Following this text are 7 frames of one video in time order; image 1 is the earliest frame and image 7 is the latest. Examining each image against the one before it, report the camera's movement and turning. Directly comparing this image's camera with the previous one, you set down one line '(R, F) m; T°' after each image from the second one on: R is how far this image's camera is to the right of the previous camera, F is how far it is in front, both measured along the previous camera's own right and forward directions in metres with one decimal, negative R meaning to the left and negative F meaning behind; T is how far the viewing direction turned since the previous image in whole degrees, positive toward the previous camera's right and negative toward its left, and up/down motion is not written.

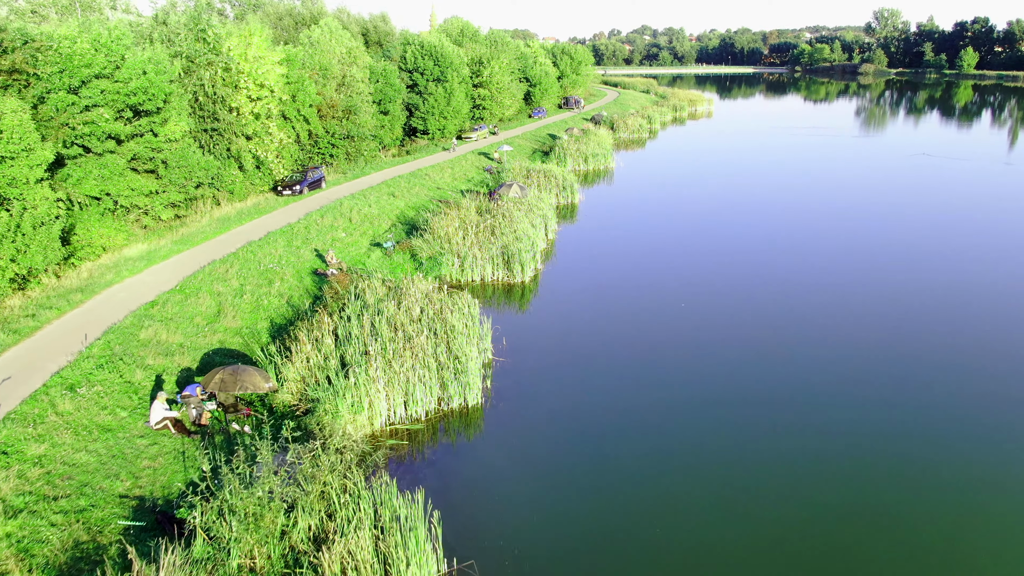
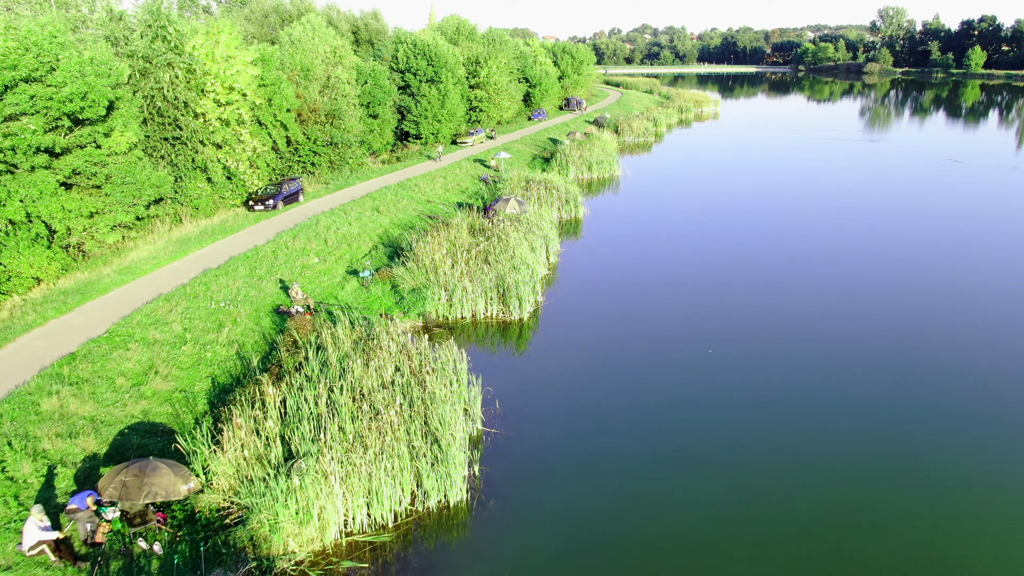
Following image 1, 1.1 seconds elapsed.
(+0.1, +3.2) m; 0°
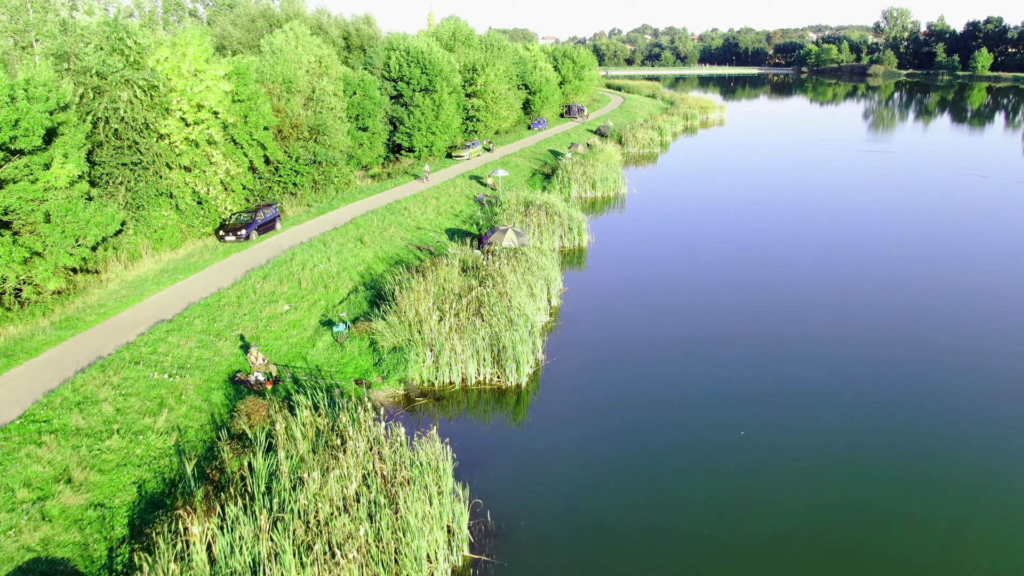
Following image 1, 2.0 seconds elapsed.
(+0.1, +2.7) m; 0°
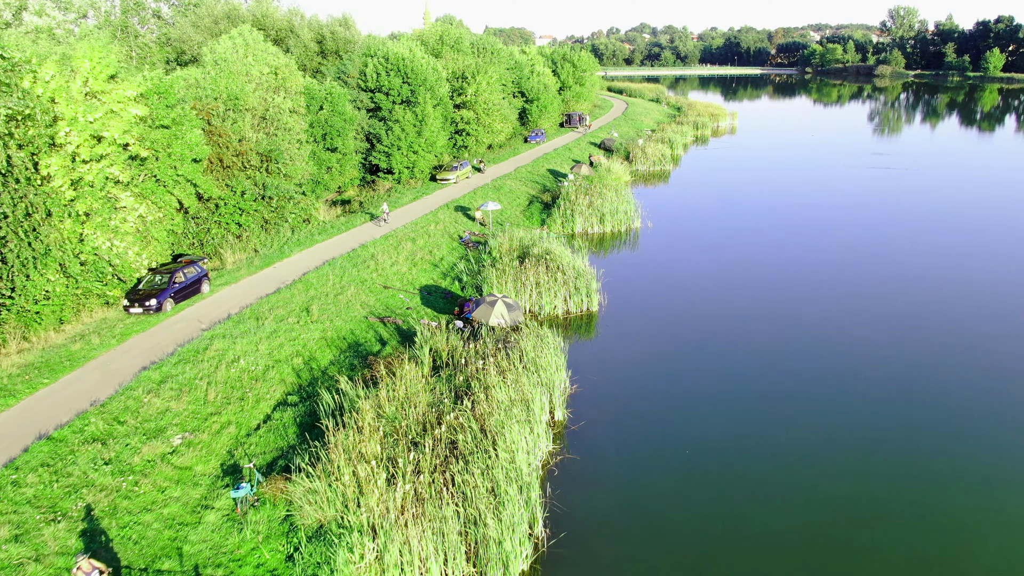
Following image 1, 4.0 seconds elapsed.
(+0.2, +6.0) m; 0°
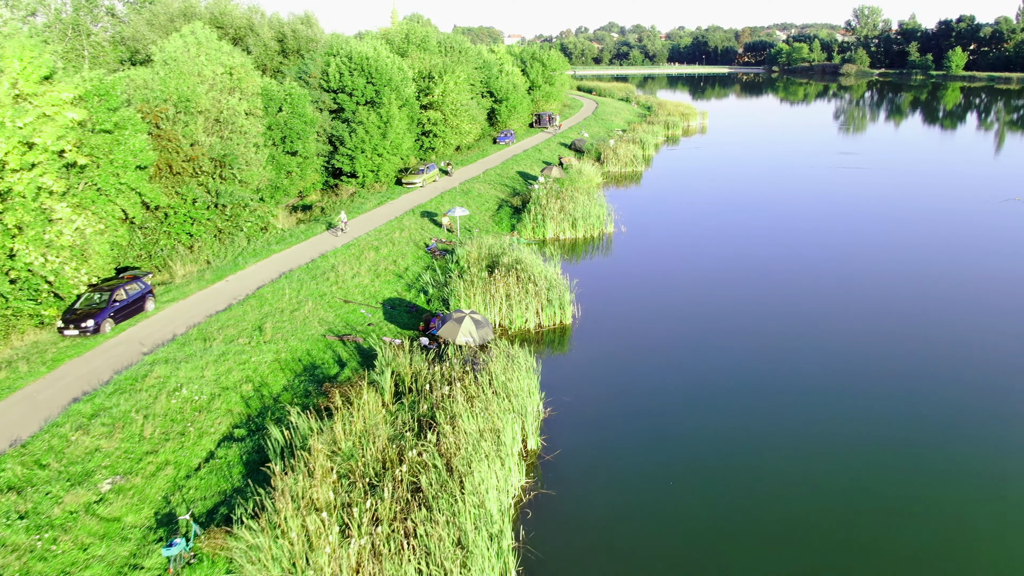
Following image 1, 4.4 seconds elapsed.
(+0.1, +1.3) m; +2°
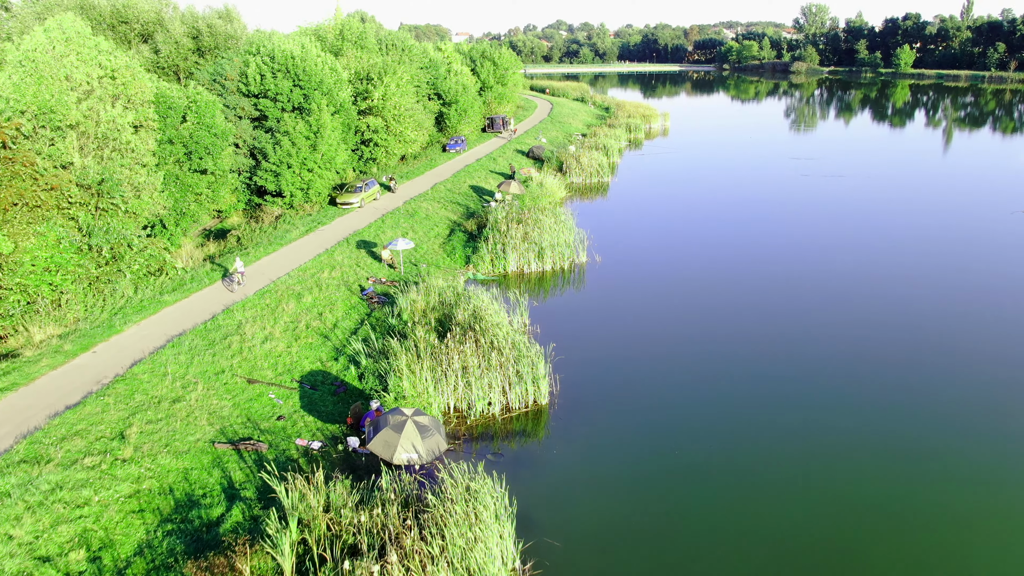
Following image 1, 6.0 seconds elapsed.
(-0.1, +5.1) m; +3°
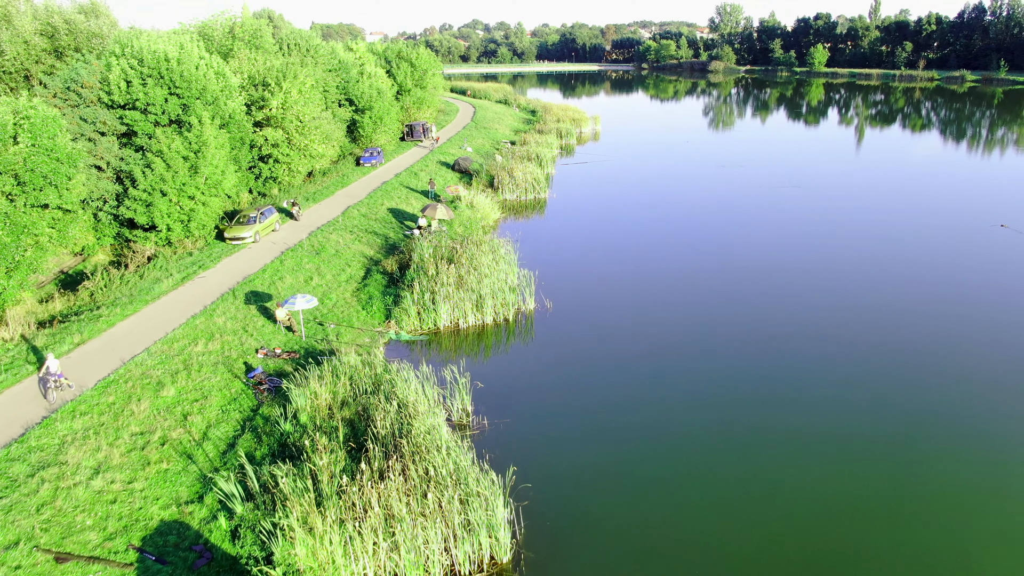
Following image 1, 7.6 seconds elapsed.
(-0.2, +5.1) m; +6°
